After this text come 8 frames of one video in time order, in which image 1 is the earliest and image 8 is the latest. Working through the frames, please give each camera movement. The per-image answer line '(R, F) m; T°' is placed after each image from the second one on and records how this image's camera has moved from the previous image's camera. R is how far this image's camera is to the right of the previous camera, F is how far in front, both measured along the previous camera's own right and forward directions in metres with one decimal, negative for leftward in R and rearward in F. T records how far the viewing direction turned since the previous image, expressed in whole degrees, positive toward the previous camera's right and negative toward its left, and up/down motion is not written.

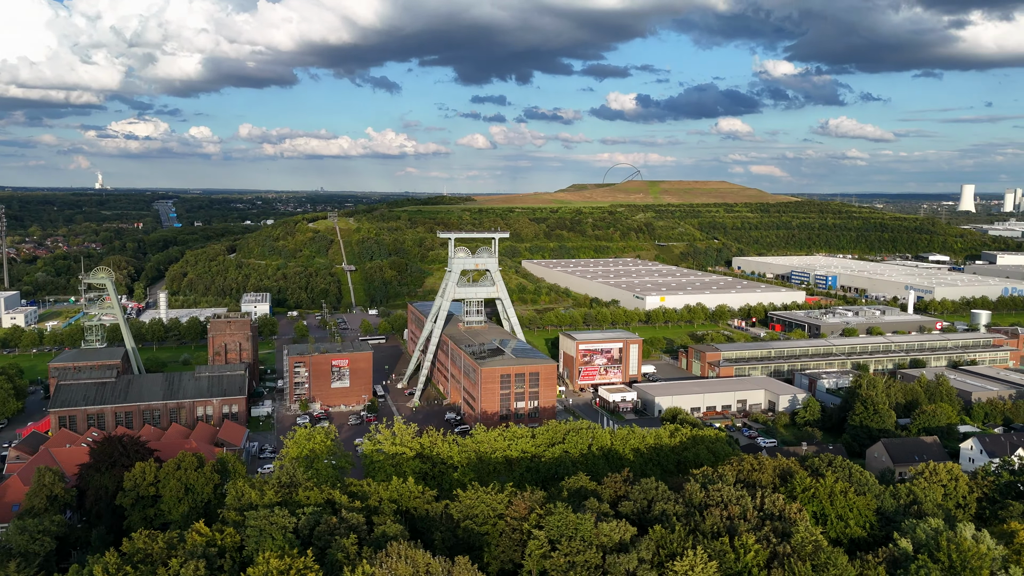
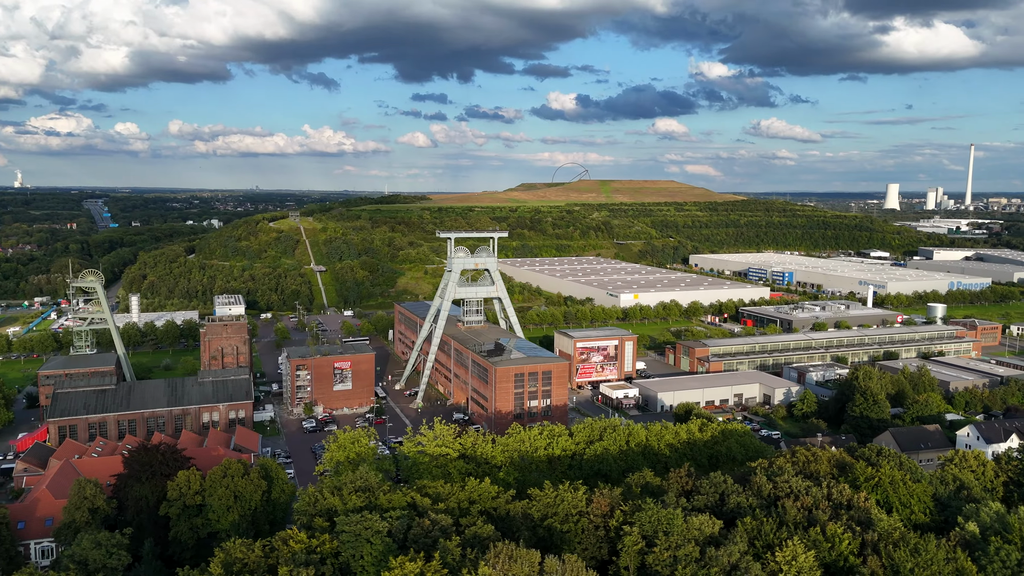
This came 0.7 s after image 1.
(-3.2, +0.1) m; +4°
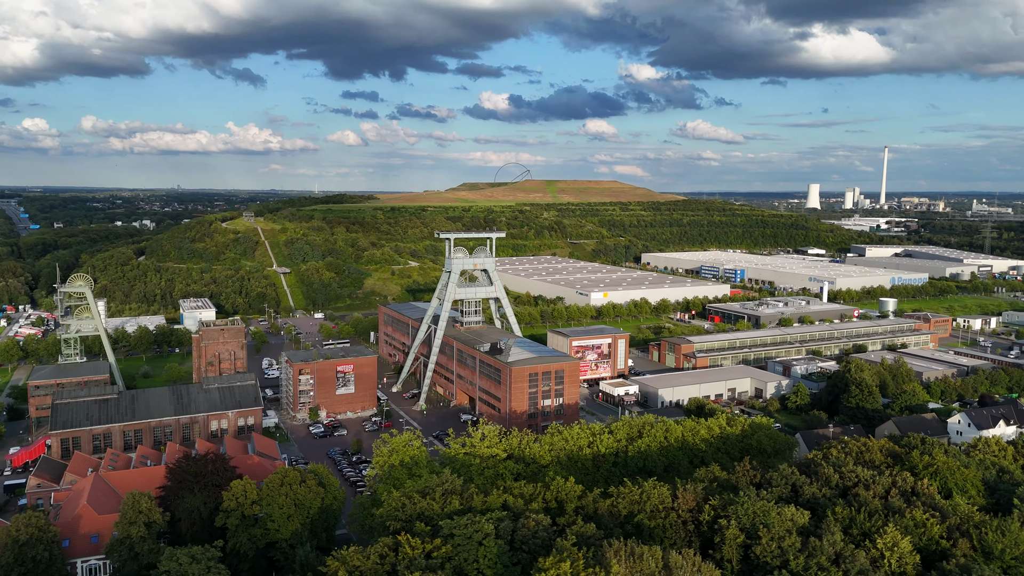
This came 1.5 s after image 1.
(-3.6, +0.1) m; +5°
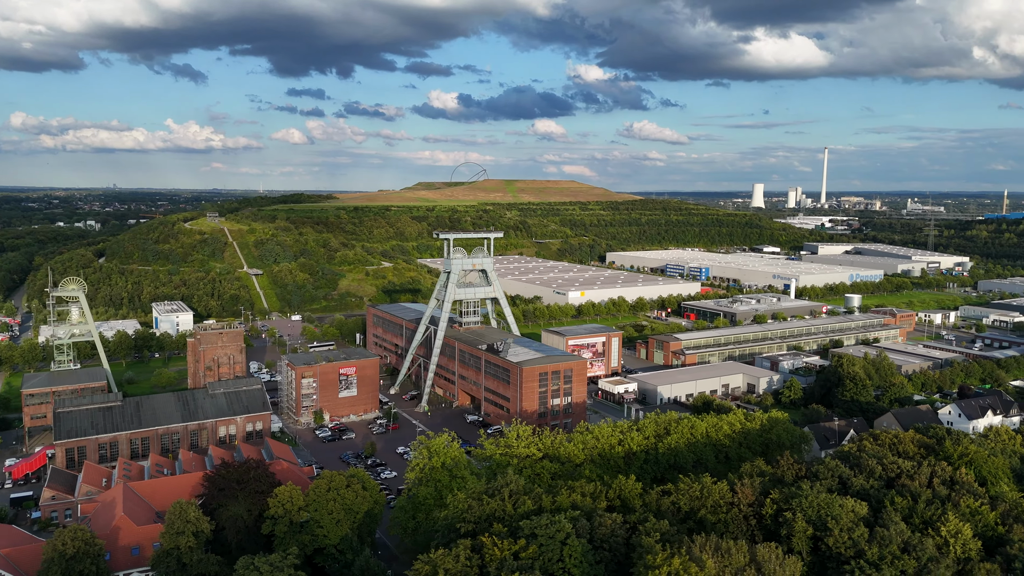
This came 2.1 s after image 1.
(-2.7, 0.0) m; +4°
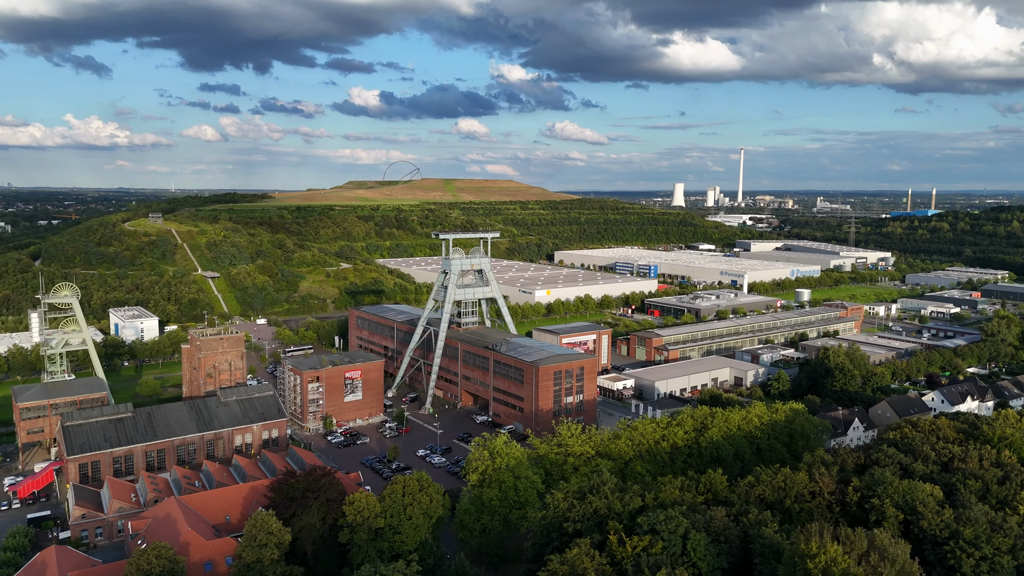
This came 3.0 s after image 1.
(-4.0, +0.1) m; +6°
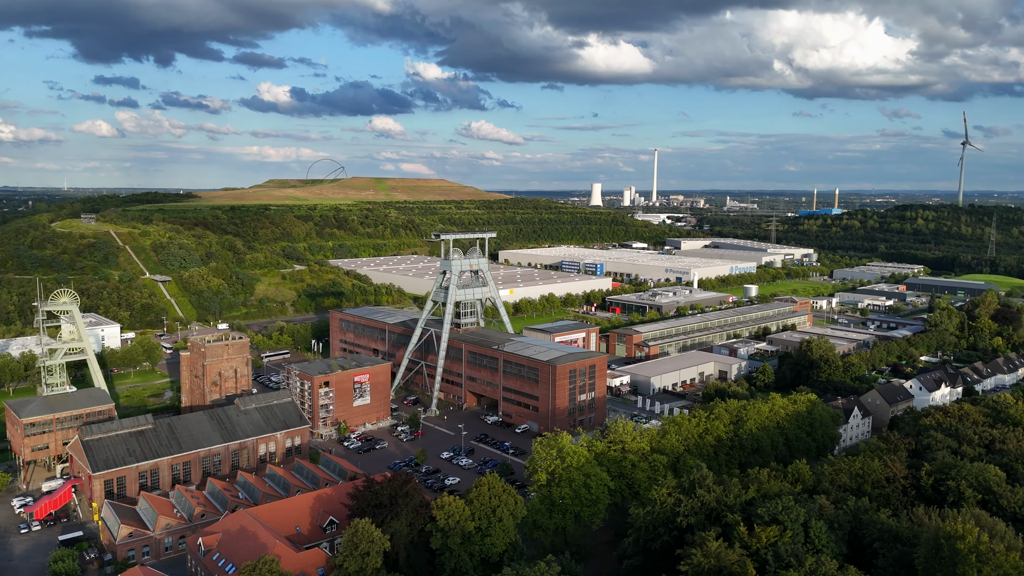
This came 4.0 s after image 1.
(-4.4, +0.1) m; +6°
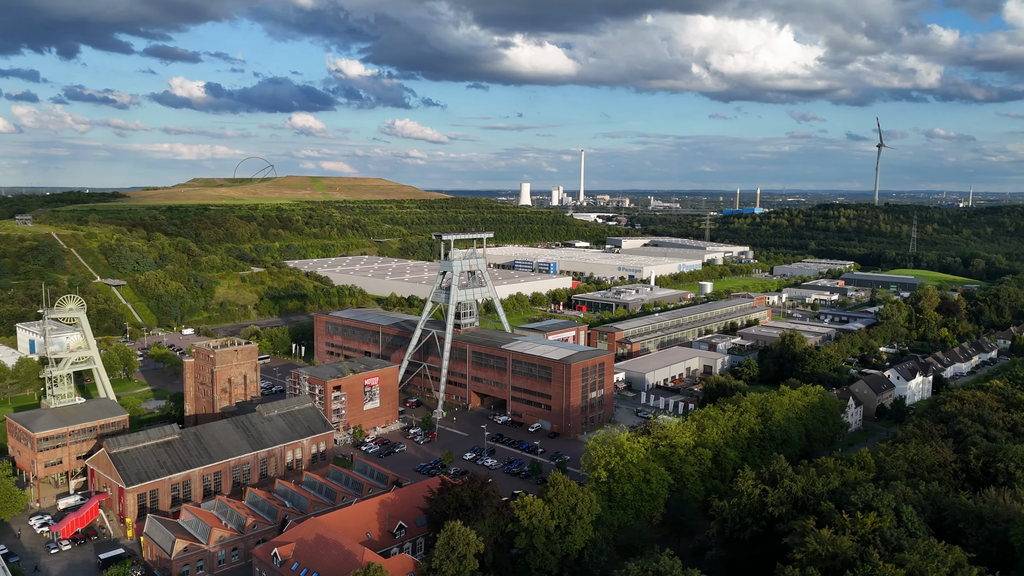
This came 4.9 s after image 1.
(-4.0, 0.0) m; +5°
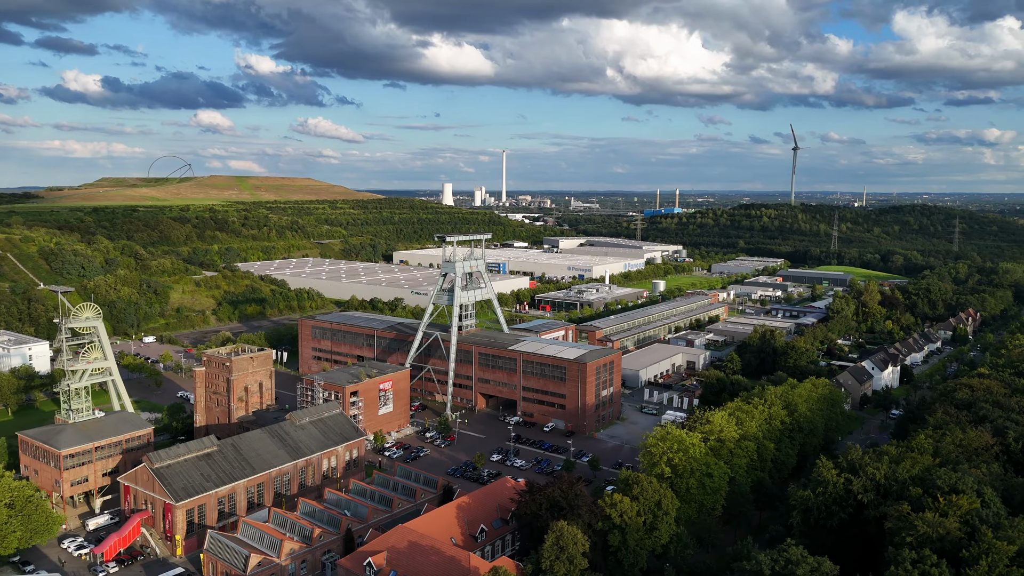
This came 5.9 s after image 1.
(-4.4, +0.1) m; +6°
